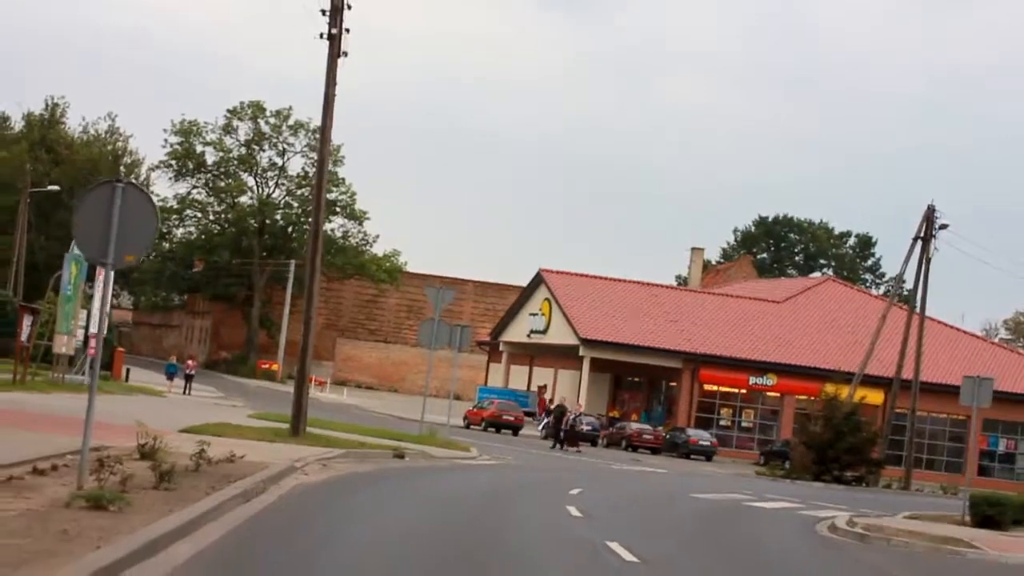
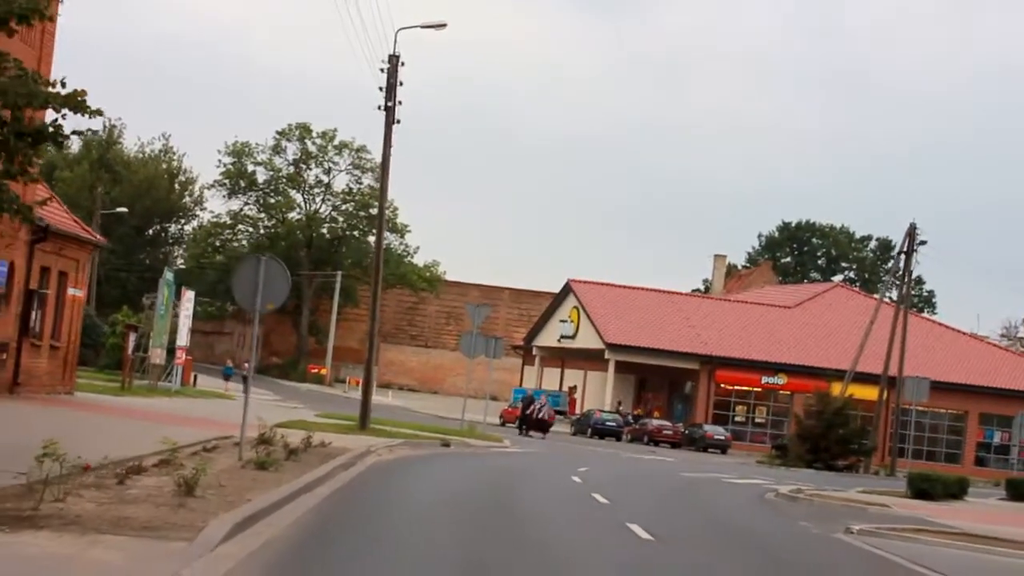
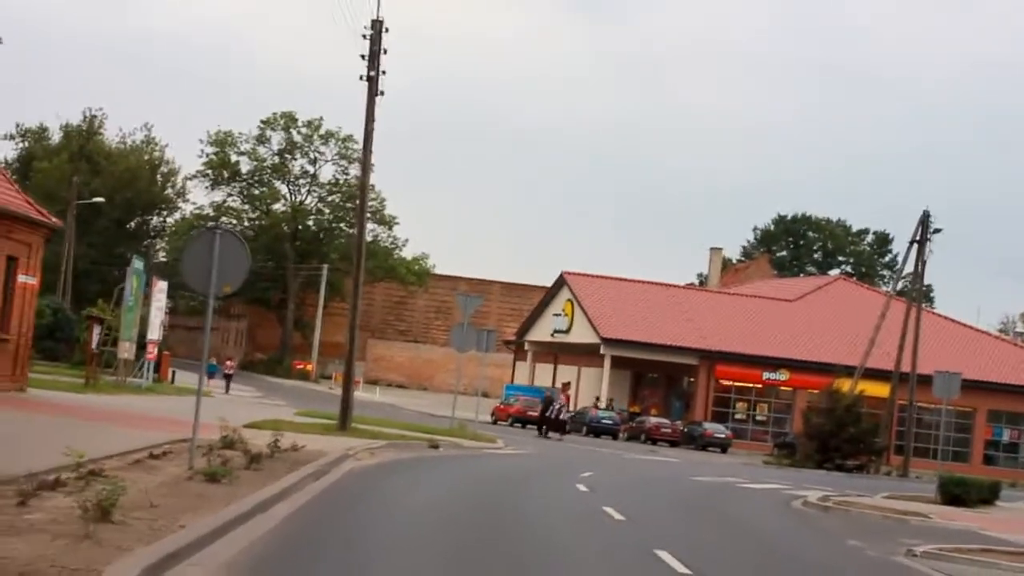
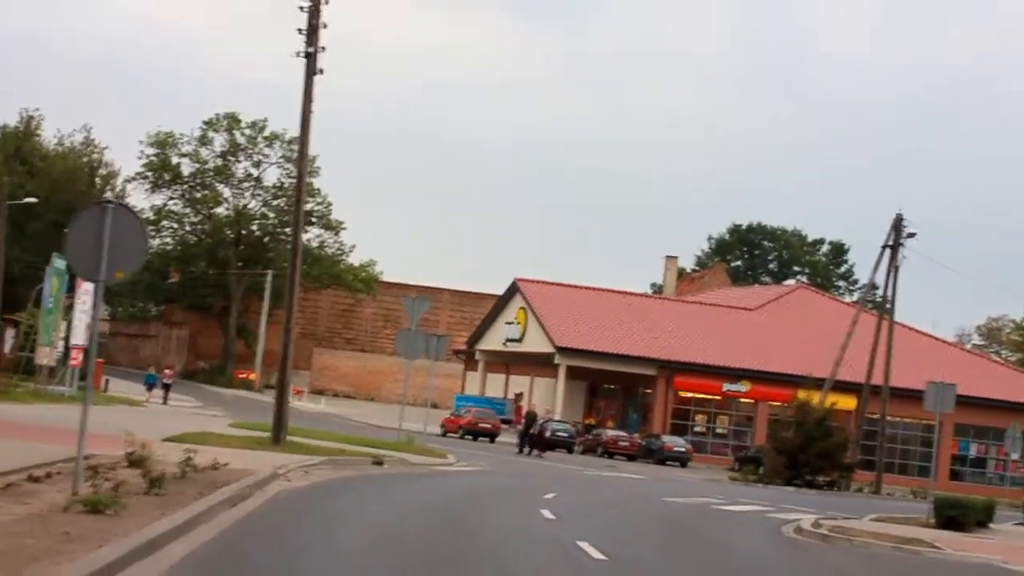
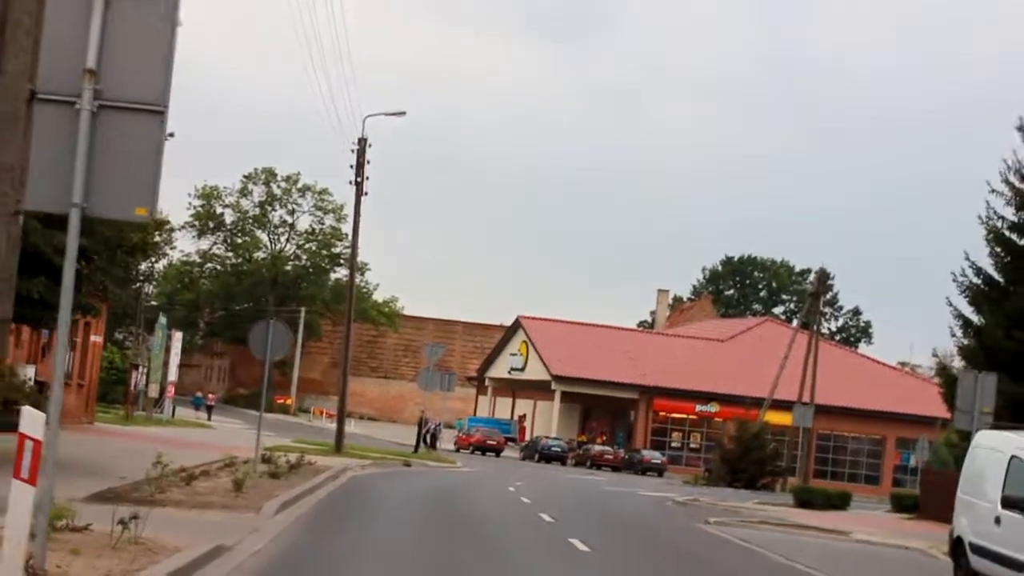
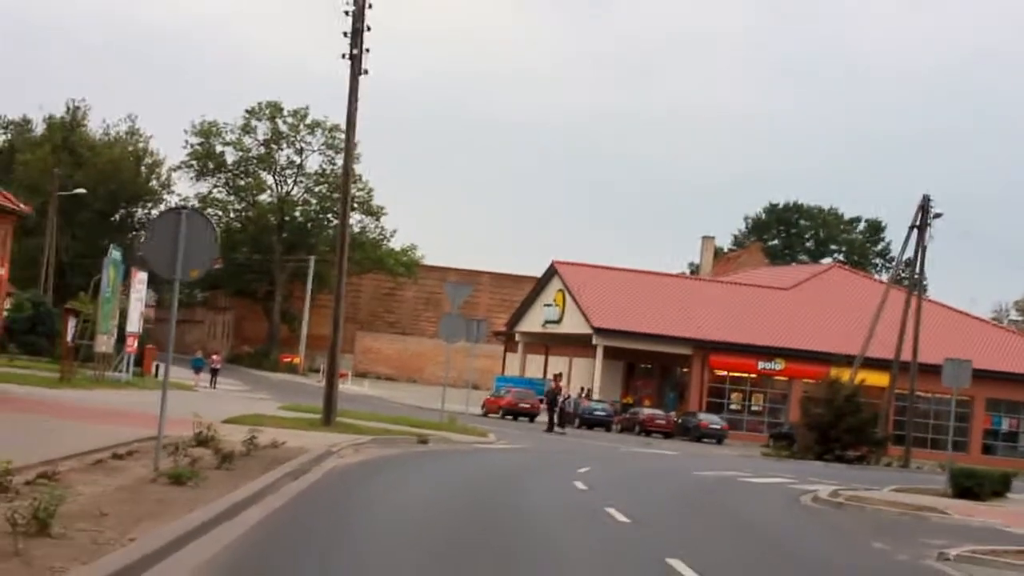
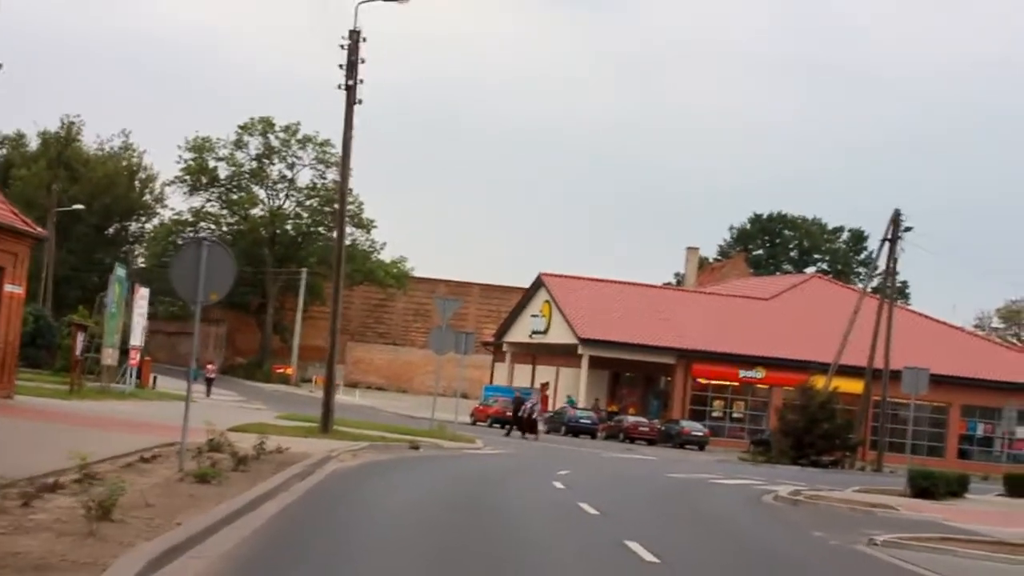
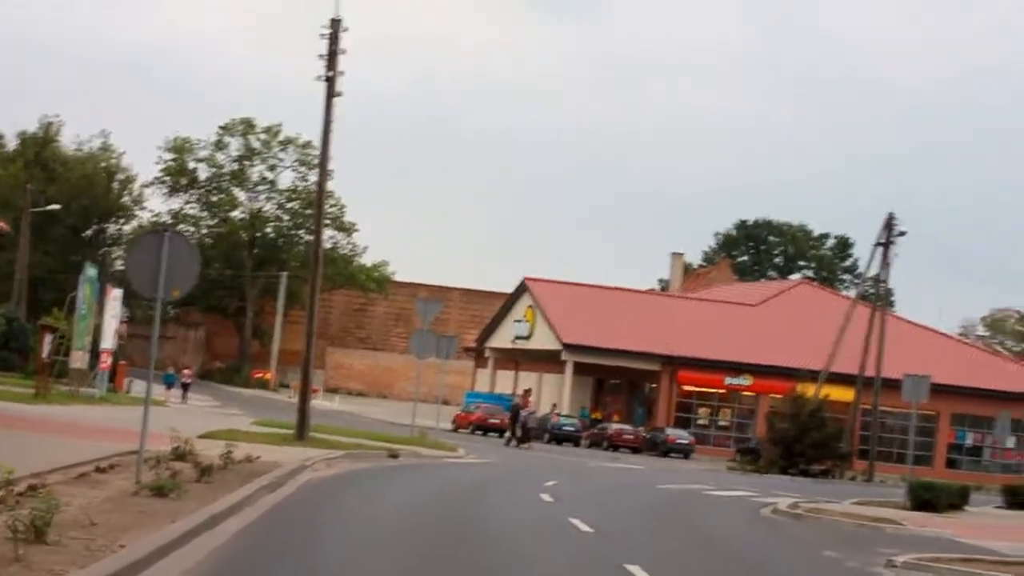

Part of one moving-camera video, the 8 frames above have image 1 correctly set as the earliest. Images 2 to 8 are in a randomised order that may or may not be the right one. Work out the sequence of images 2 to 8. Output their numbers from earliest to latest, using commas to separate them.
4, 6, 8, 3, 7, 2, 5
